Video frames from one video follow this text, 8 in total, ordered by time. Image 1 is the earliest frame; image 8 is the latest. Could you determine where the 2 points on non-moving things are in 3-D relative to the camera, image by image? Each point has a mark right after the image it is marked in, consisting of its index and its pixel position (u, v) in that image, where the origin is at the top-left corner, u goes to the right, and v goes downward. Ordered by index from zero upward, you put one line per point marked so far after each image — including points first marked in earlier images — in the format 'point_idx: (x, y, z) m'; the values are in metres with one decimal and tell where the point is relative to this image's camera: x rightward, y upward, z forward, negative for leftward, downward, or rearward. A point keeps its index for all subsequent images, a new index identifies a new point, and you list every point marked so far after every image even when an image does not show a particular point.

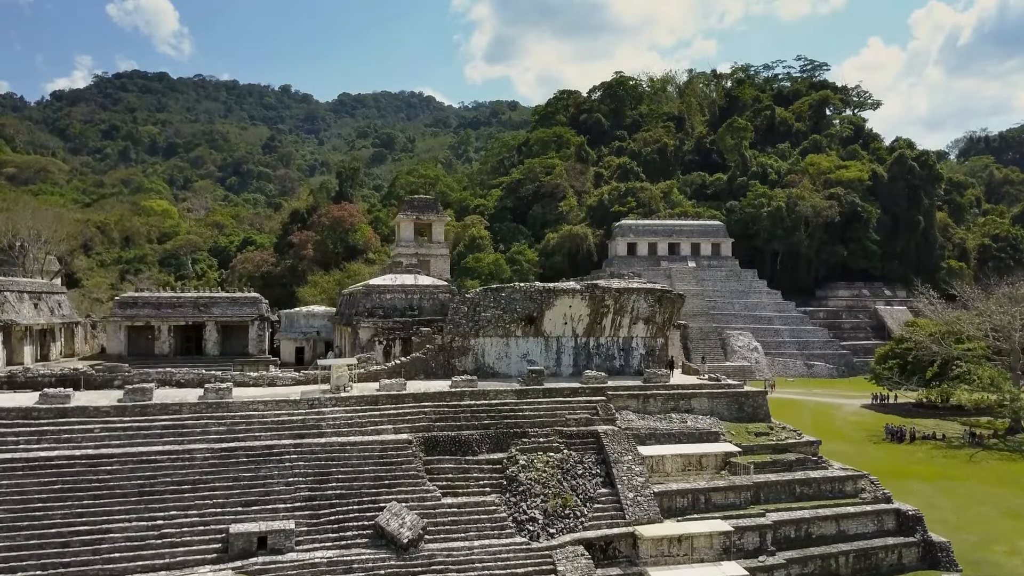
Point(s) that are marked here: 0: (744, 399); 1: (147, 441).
0: (+3.8, -1.9, +13.3) m
1: (-4.4, -1.9, +9.9) m
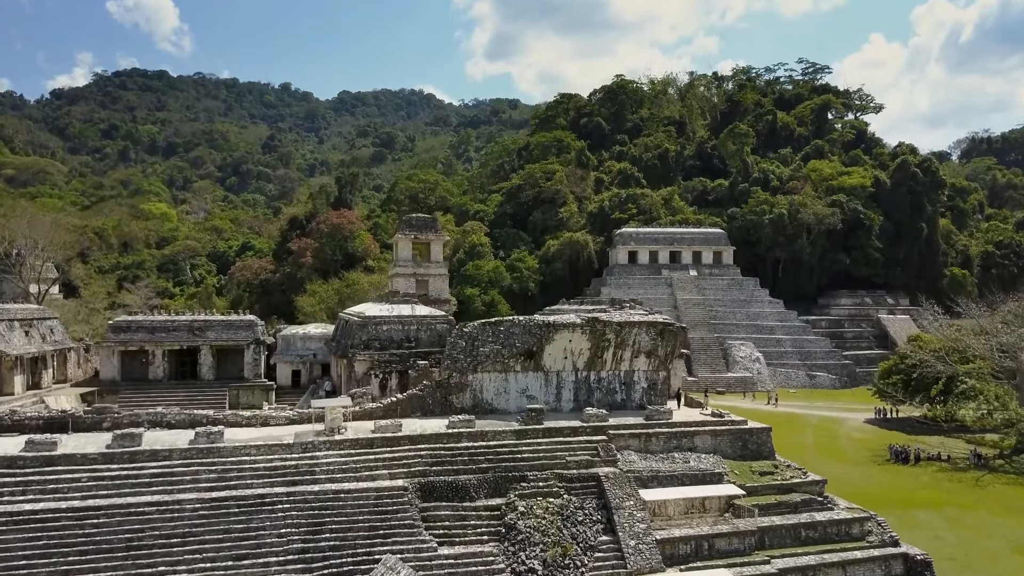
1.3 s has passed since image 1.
0: (+3.8, -2.4, +13.1) m
1: (-4.4, -2.4, +9.6) m
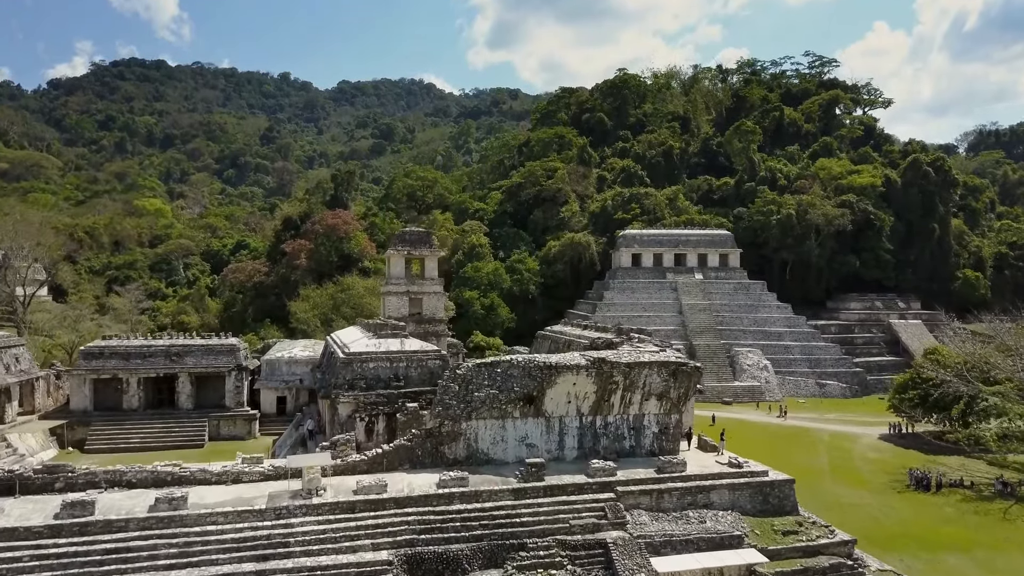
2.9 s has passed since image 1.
0: (+3.8, -2.9, +12.0) m
1: (-4.5, -3.0, +8.6) m
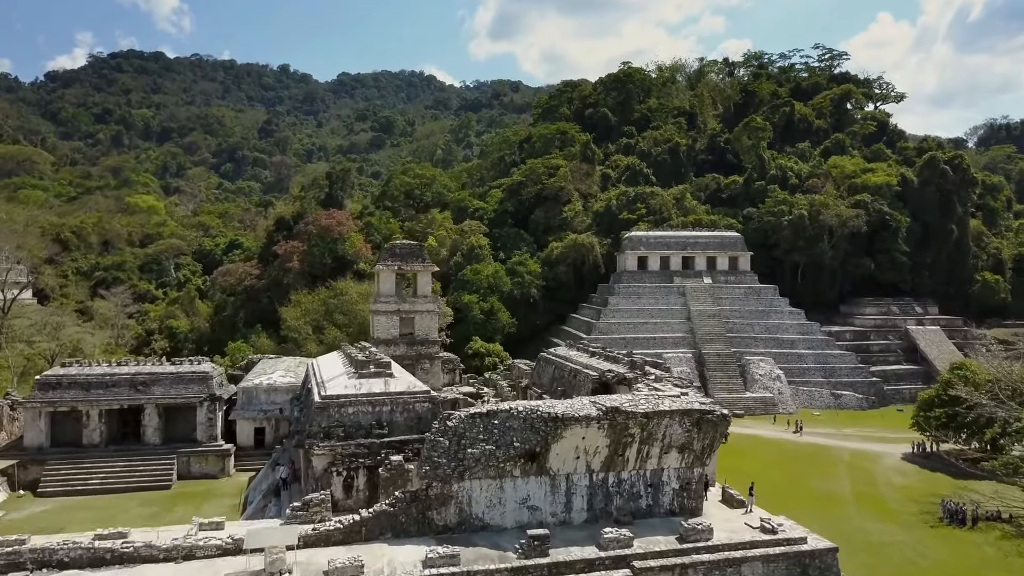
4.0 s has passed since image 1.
0: (+3.7, -3.4, +10.5) m
1: (-4.5, -3.4, +7.1) m
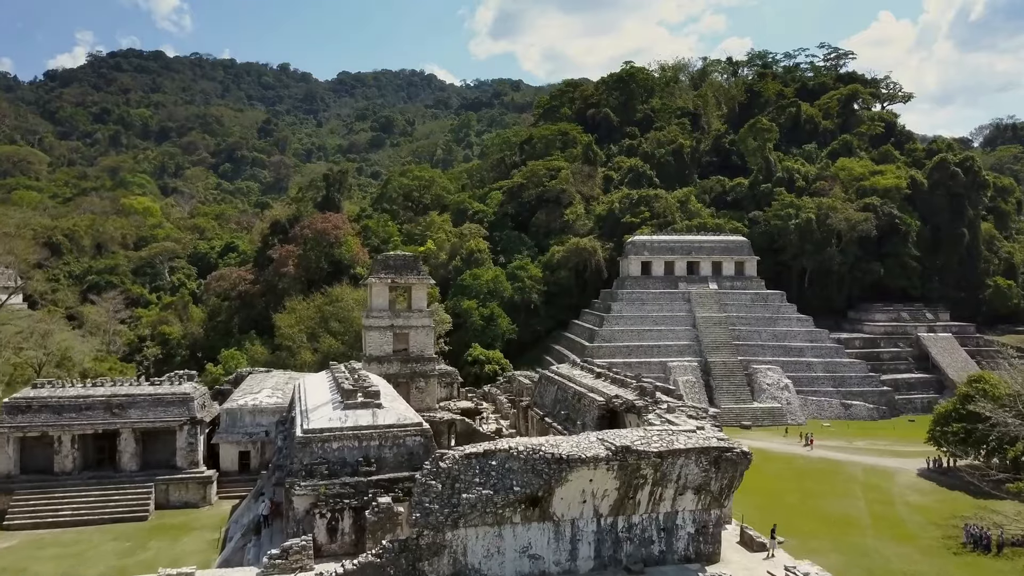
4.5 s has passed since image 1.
0: (+3.7, -3.7, +9.6) m
1: (-4.5, -3.7, +6.2) m
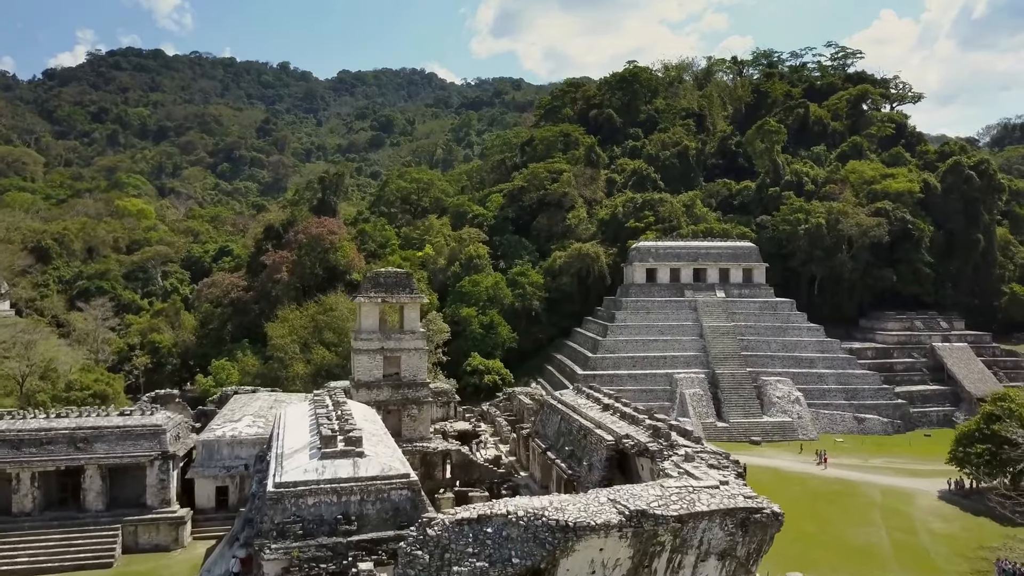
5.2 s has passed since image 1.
0: (+3.7, -4.0, +8.4) m
1: (-4.5, -4.1, +5.0) m
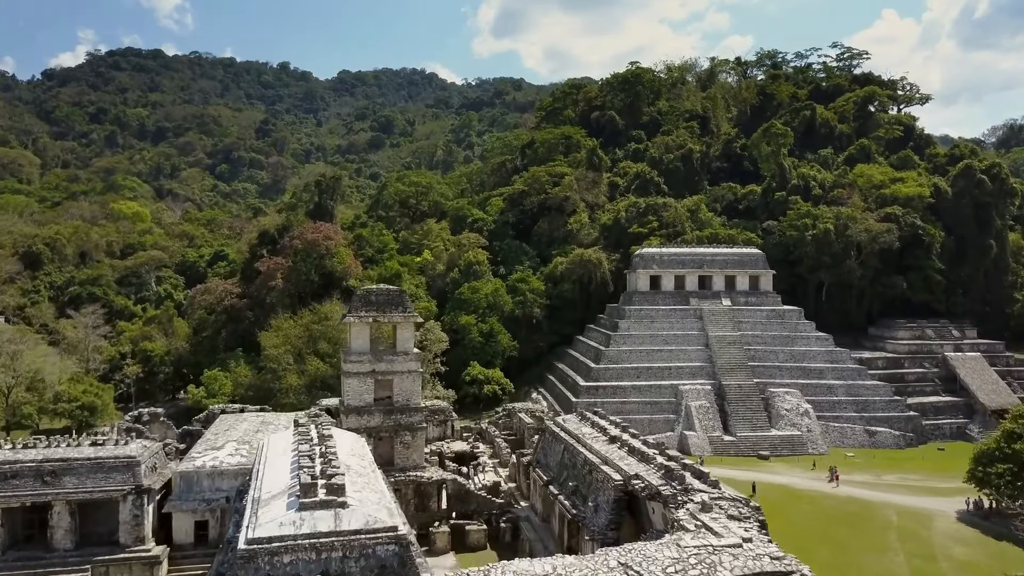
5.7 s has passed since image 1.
0: (+3.7, -4.4, +7.5) m
1: (-4.5, -4.4, +4.1) m
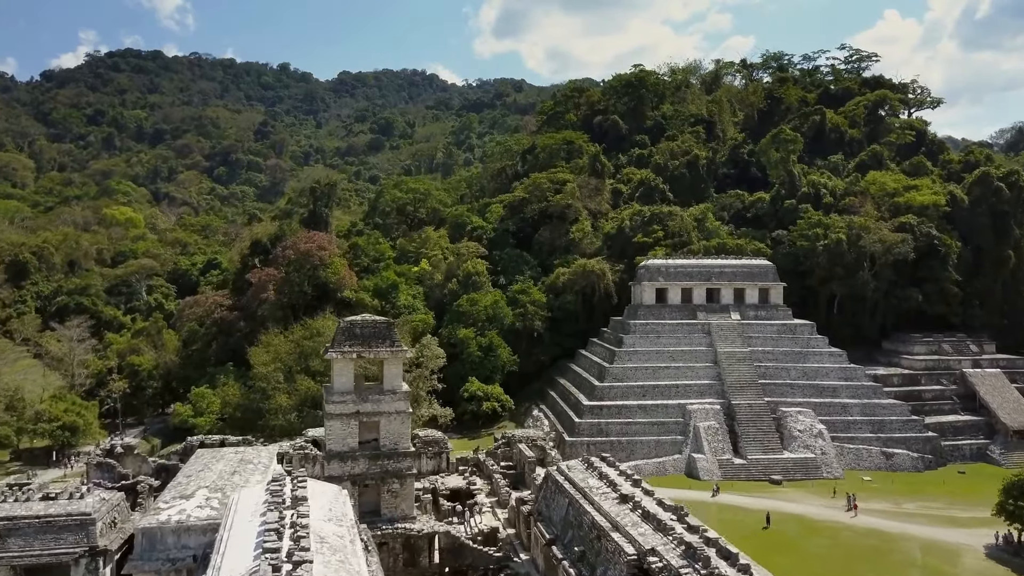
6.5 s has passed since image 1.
0: (+3.7, -4.9, +6.2) m
1: (-4.6, -4.9, +2.8) m
